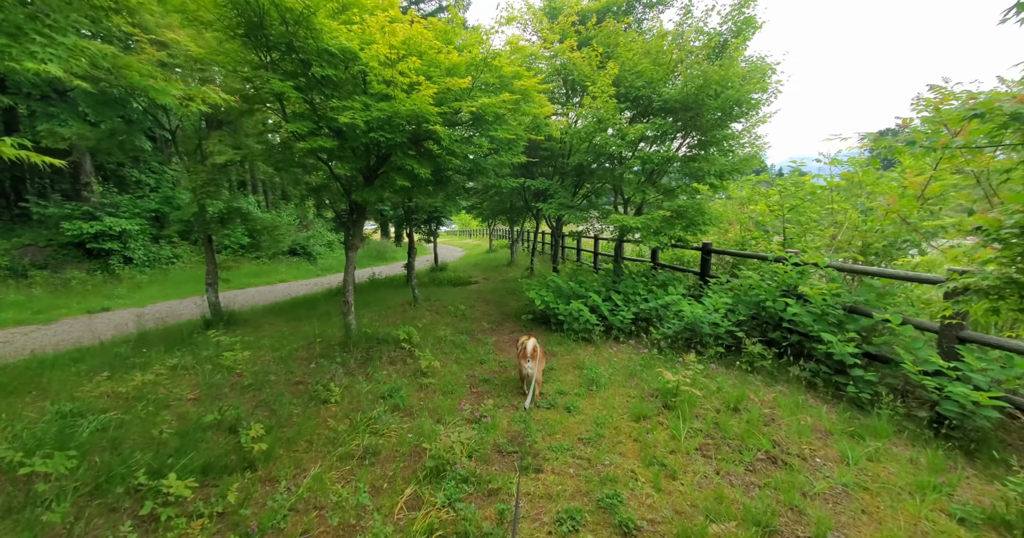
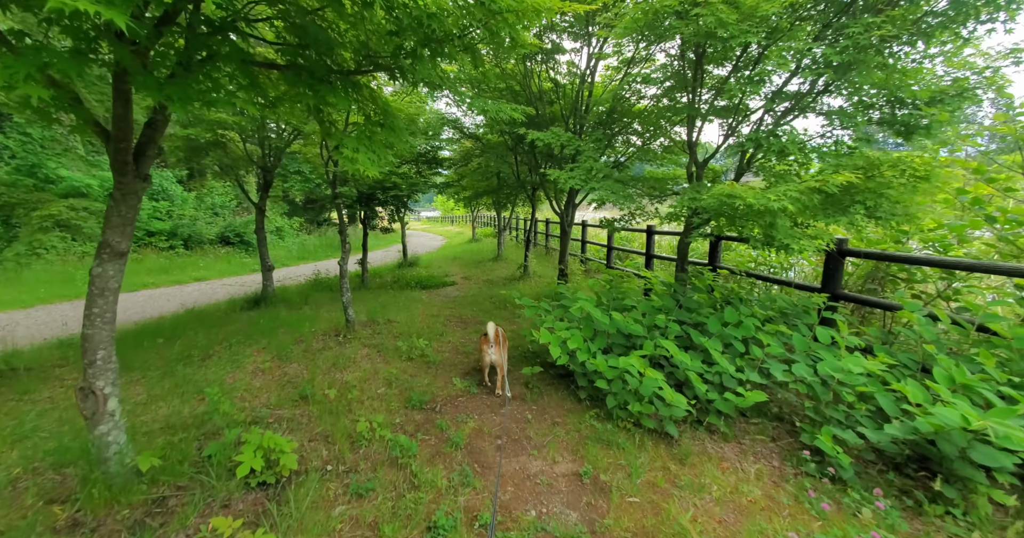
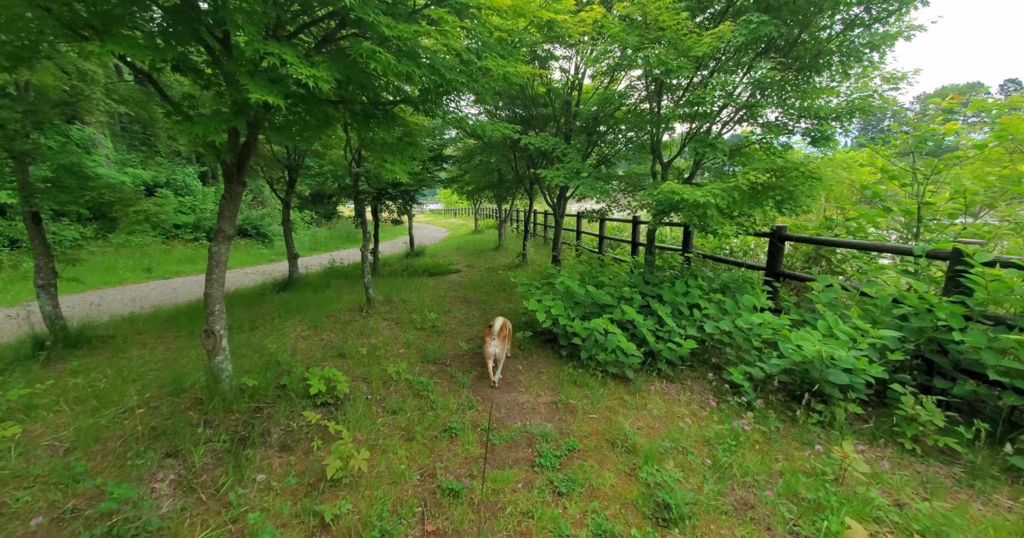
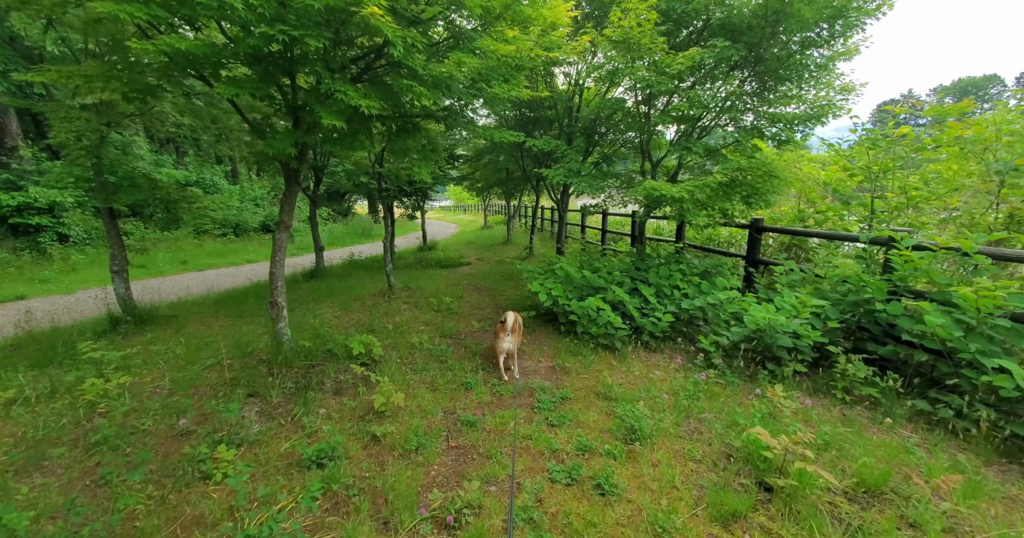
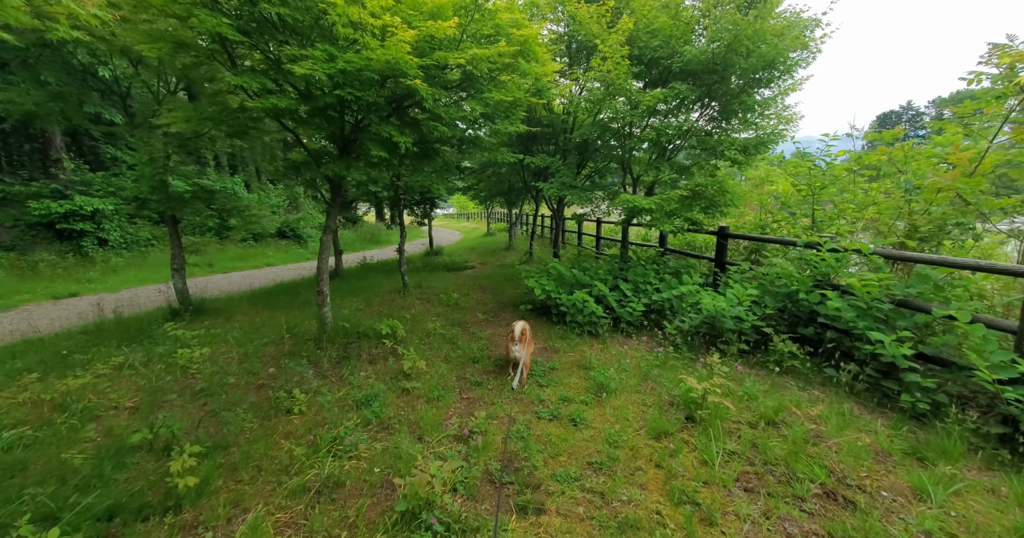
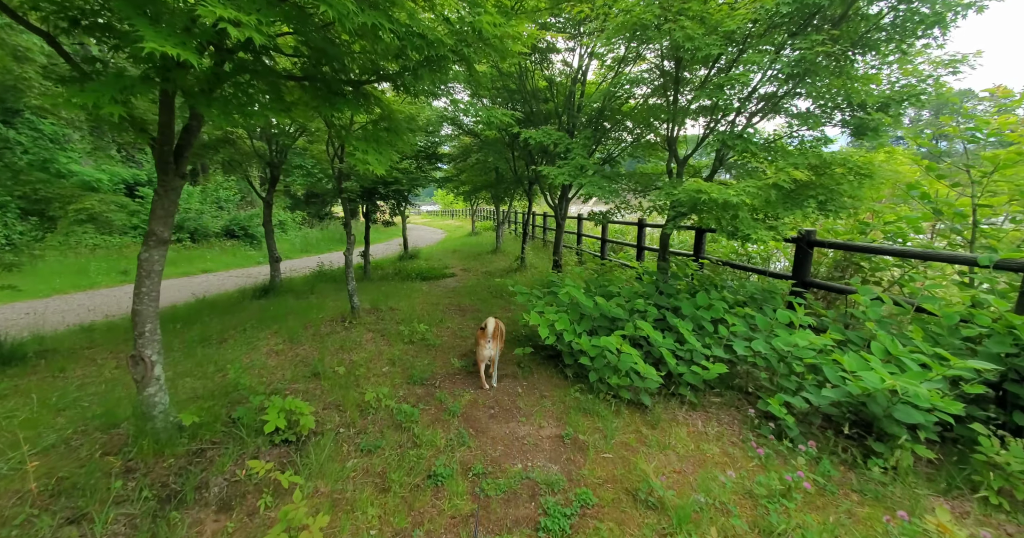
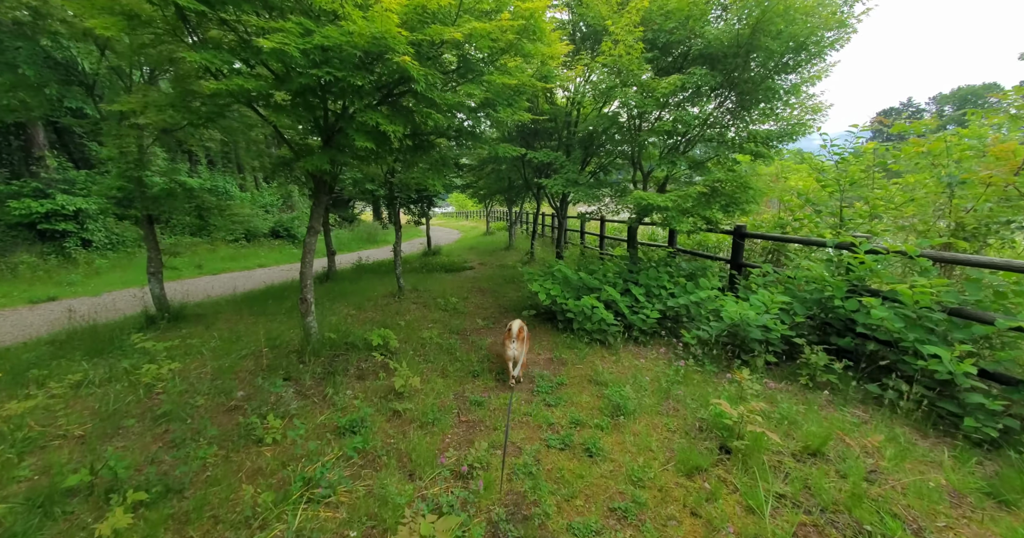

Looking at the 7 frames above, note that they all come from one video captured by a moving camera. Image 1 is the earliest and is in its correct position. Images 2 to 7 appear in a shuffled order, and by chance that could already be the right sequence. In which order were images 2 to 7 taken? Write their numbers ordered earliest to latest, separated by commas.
5, 7, 4, 3, 6, 2
